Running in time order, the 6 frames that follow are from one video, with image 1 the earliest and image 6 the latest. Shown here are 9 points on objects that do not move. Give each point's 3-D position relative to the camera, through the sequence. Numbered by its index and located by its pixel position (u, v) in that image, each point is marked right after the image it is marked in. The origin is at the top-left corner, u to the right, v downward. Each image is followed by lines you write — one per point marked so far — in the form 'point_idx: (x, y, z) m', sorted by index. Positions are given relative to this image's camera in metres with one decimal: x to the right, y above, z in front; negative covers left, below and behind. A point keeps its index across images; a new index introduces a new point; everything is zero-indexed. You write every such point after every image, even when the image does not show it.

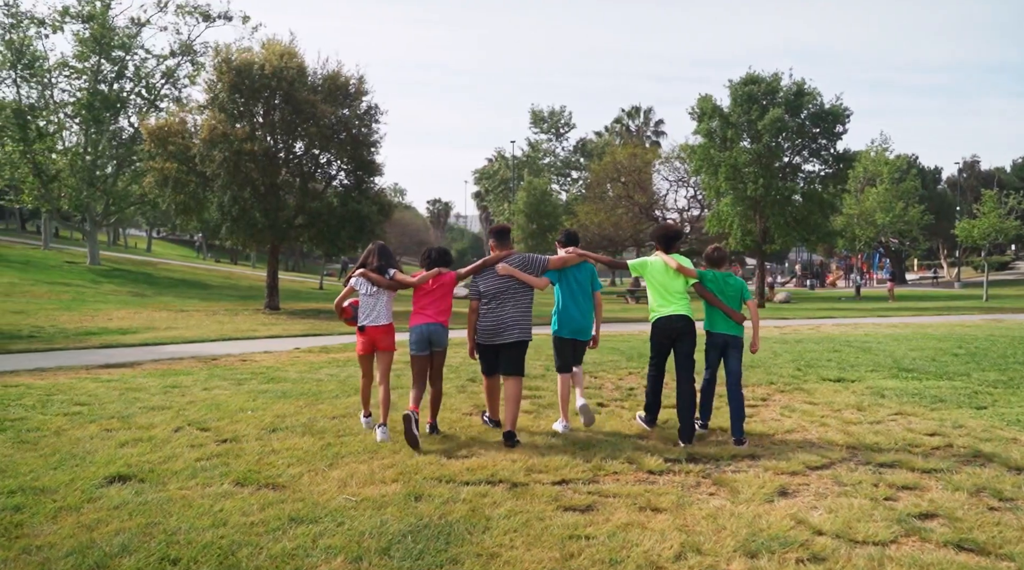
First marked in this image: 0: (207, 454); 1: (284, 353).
0: (-2.2, -1.2, +6.6) m
1: (-3.6, -1.1, +14.6) m
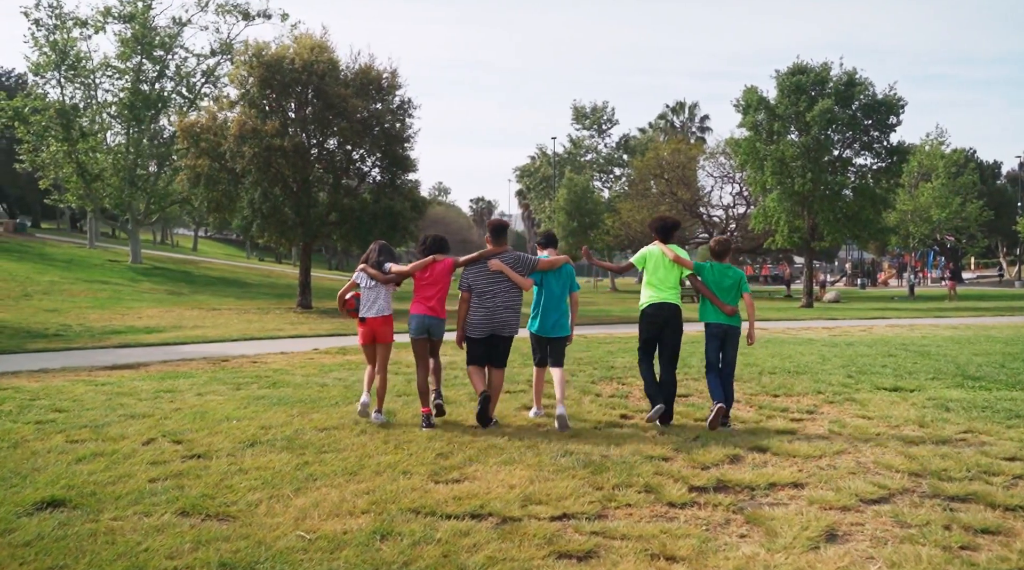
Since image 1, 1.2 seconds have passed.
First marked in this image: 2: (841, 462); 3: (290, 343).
0: (-2.2, -1.2, +5.8) m
1: (-3.2, -1.1, +13.8) m
2: (+2.1, -1.1, +5.9) m
3: (-4.1, -1.1, +17.0) m
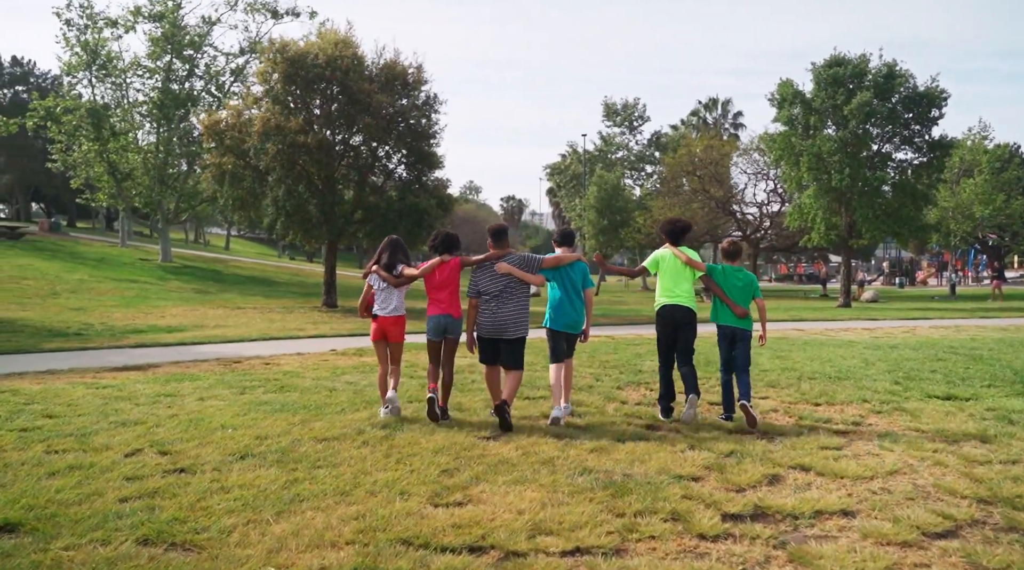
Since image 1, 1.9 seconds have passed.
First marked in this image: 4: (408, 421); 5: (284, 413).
0: (-2.1, -1.2, +5.2) m
1: (-2.8, -1.0, +13.3) m
2: (+2.2, -1.1, +5.2) m
3: (-3.6, -1.0, +16.5) m
4: (-0.9, -1.1, +7.8) m
5: (-2.0, -1.1, +8.1) m
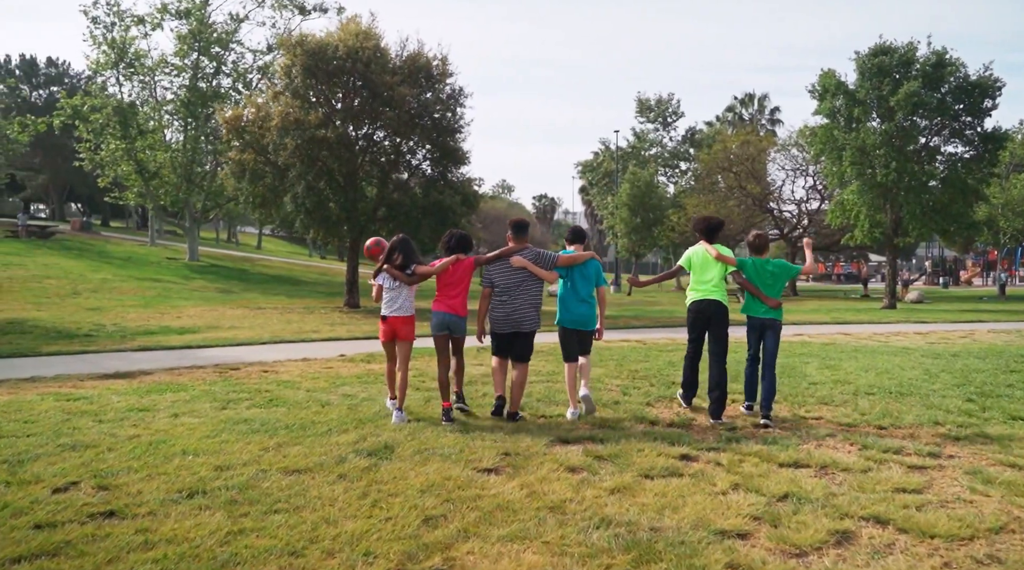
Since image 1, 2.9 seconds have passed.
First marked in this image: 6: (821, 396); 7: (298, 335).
0: (-2.1, -1.2, +4.2) m
1: (-2.6, -1.0, +12.3) m
2: (+2.1, -1.1, +4.0) m
3: (-3.2, -1.0, +15.5) m
4: (-0.8, -1.2, +6.8) m
5: (-1.9, -1.1, +7.1) m
6: (+2.9, -1.0, +8.7) m
7: (-4.5, -1.1, +19.4) m
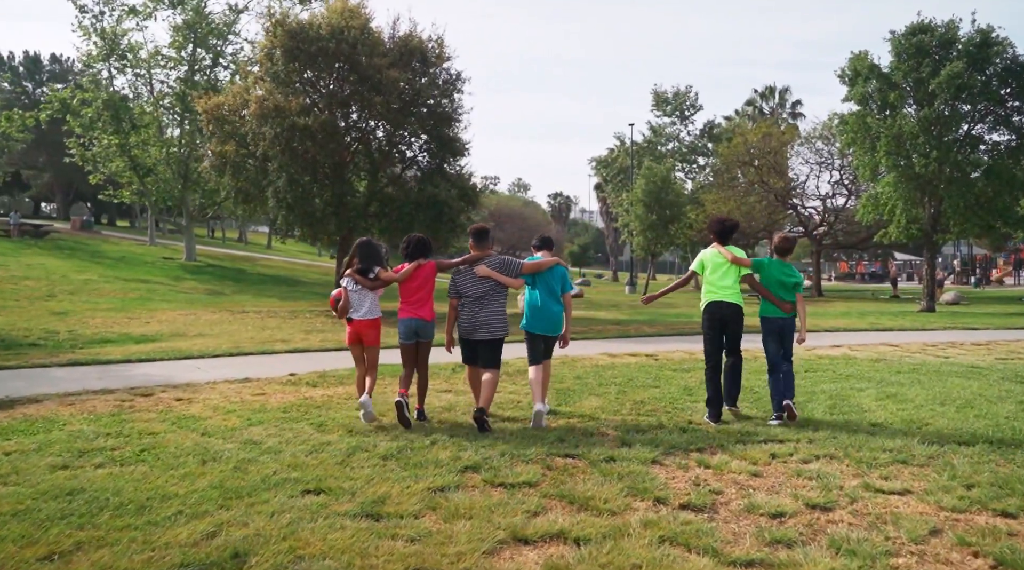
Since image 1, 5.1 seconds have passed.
0: (-2.5, -1.3, +1.8) m
1: (-2.8, -1.1, +10.0) m
2: (+1.7, -1.2, +1.6) m
3: (-3.4, -1.1, +13.2) m
4: (-1.1, -1.2, +4.4) m
5: (-2.2, -1.2, +4.7) m
6: (+2.6, -1.1, +6.2) m
7: (-4.6, -1.1, +17.1) m
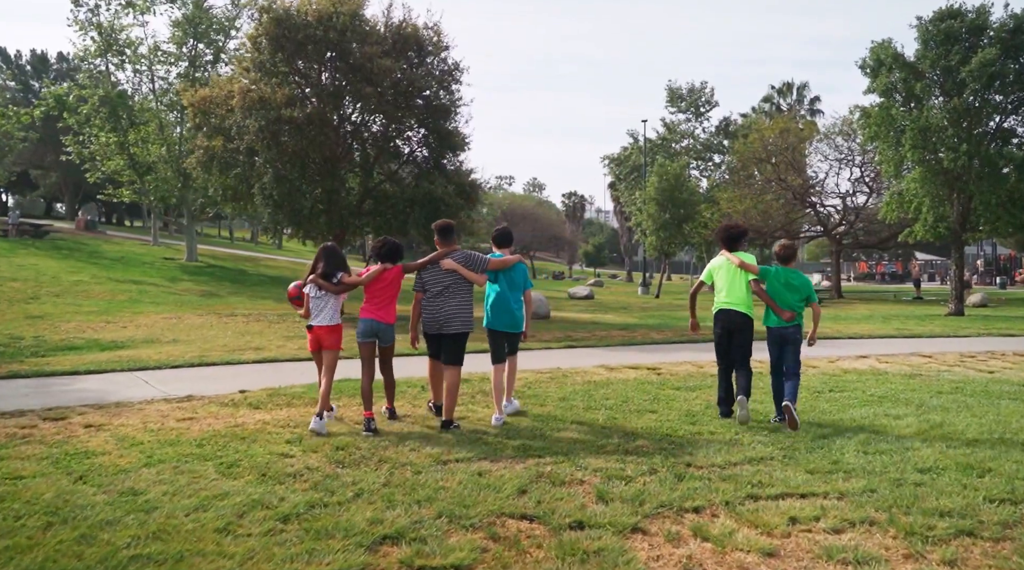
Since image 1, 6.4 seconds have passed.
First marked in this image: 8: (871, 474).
0: (-2.9, -1.3, +0.4) m
1: (-3.1, -1.2, +8.5) m
2: (+1.3, -1.3, +0.1) m
3: (-3.6, -1.2, +11.8) m
4: (-1.5, -1.3, +2.9) m
5: (-2.6, -1.3, +3.3) m
6: (+2.3, -1.2, +4.7) m
7: (-4.7, -1.2, +15.7) m
8: (+2.2, -1.2, +5.7) m
